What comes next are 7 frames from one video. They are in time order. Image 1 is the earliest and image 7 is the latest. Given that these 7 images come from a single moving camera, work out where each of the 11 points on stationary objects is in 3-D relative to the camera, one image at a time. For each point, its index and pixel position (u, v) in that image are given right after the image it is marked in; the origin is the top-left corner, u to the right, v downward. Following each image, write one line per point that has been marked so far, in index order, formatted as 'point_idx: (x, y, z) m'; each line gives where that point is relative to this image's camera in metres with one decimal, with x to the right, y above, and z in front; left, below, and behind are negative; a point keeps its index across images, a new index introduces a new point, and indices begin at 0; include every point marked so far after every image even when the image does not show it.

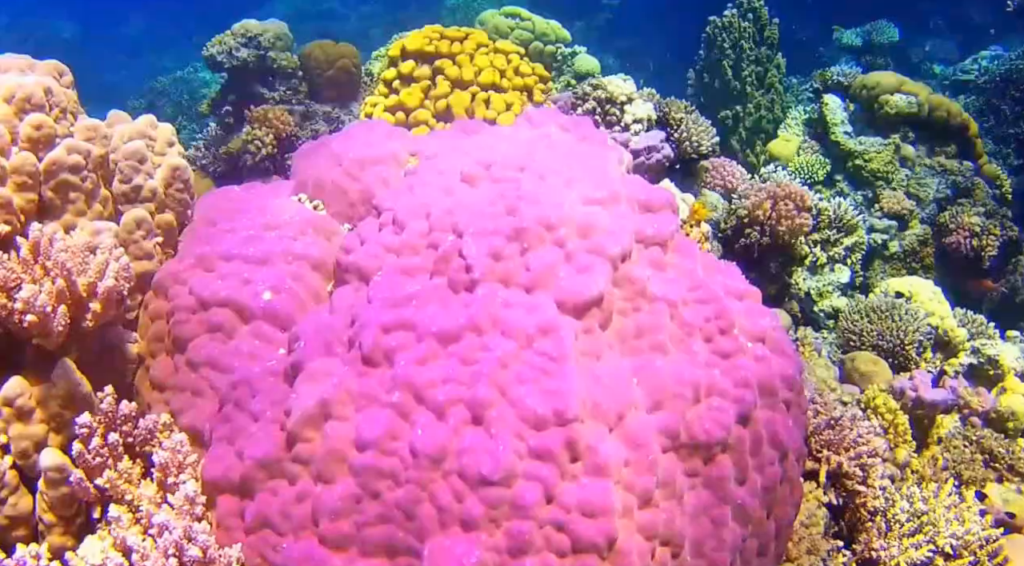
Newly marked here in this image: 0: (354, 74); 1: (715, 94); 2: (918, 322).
0: (-1.0, +1.4, +4.9) m
1: (+2.2, +2.1, +8.3) m
2: (+2.5, -0.2, +4.7) m
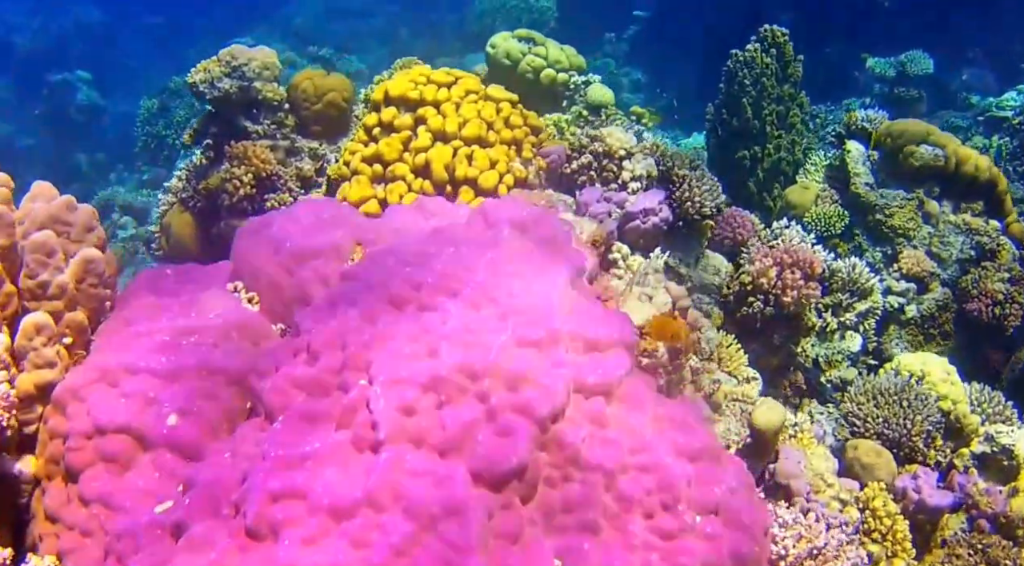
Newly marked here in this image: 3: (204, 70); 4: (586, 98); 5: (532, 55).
0: (-1.0, +1.1, +4.7) m
1: (+2.3, +1.6, +7.9) m
2: (+2.4, -0.7, +4.4) m
3: (-1.8, +1.3, +4.5) m
4: (+0.7, +1.8, +7.3) m
5: (+0.2, +2.2, +7.4) m
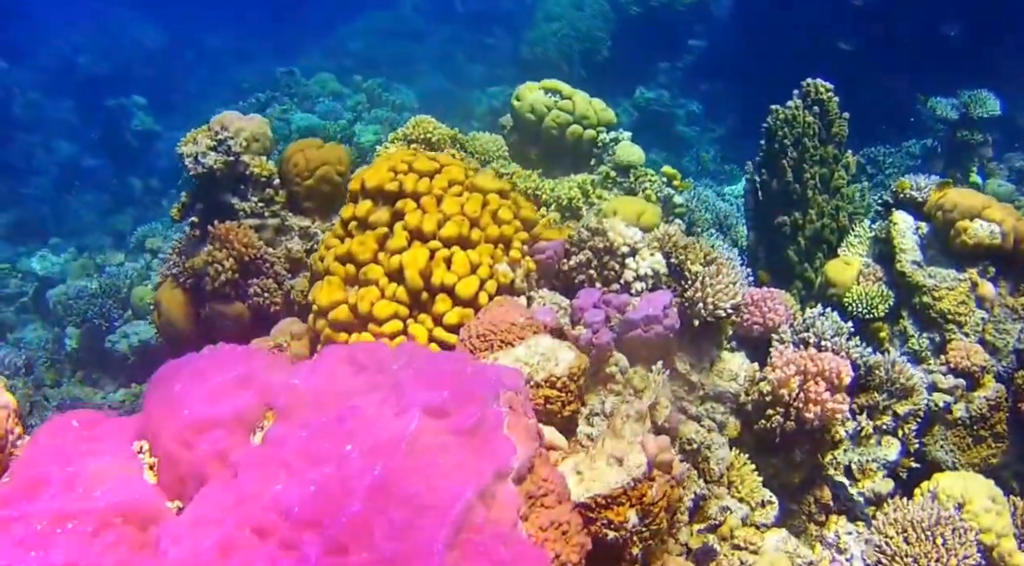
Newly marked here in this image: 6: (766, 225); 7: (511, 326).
0: (-1.0, +0.6, +4.4) m
1: (+2.6, +0.9, +7.5) m
2: (+2.3, -1.3, +3.9) m
3: (-1.8, +0.8, +4.3) m
4: (+0.9, +1.2, +6.9) m
5: (+0.4, +1.6, +7.1) m
6: (+2.5, +0.6, +7.5) m
7: (0.0, -0.2, +3.2) m
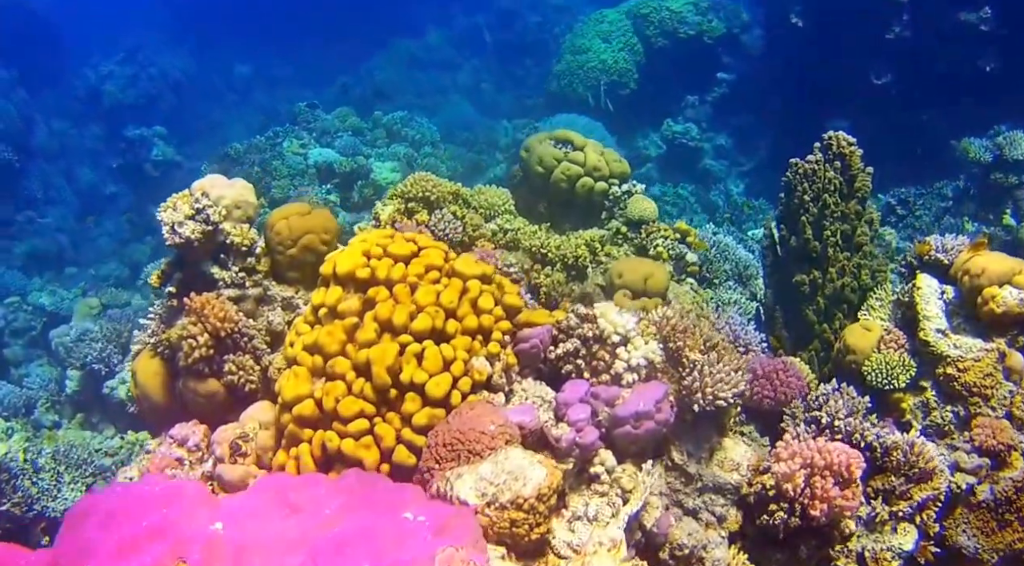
0: (-1.1, +0.2, +4.3) m
1: (+2.6, +0.3, +7.2) m
2: (+2.2, -1.8, +3.5) m
3: (-1.8, +0.4, +4.1) m
4: (+1.0, +0.6, +6.7) m
5: (+0.5, +1.1, +6.9) m
6: (+2.5, 0.0, +7.2) m
7: (-0.1, -0.6, +2.9) m
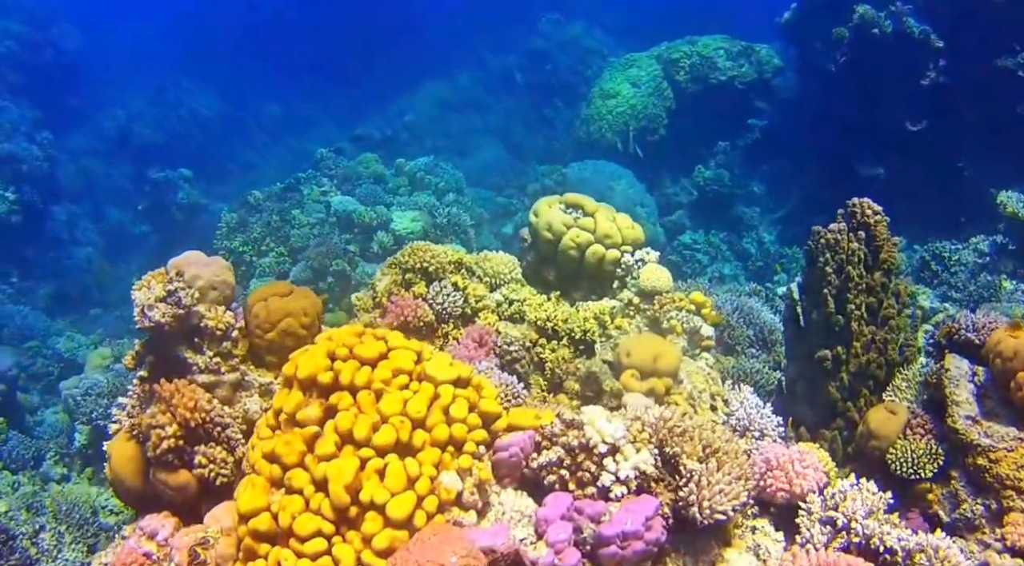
0: (-1.1, -0.3, +4.1) m
1: (+2.7, -0.4, +6.8) m
2: (+2.1, -2.3, +3.1) m
3: (-1.9, 0.0, +4.0) m
4: (+1.1, 0.0, +6.5) m
5: (+0.6, +0.5, +6.7) m
6: (+2.6, -0.7, +6.9) m
7: (-0.2, -1.0, +2.7) m
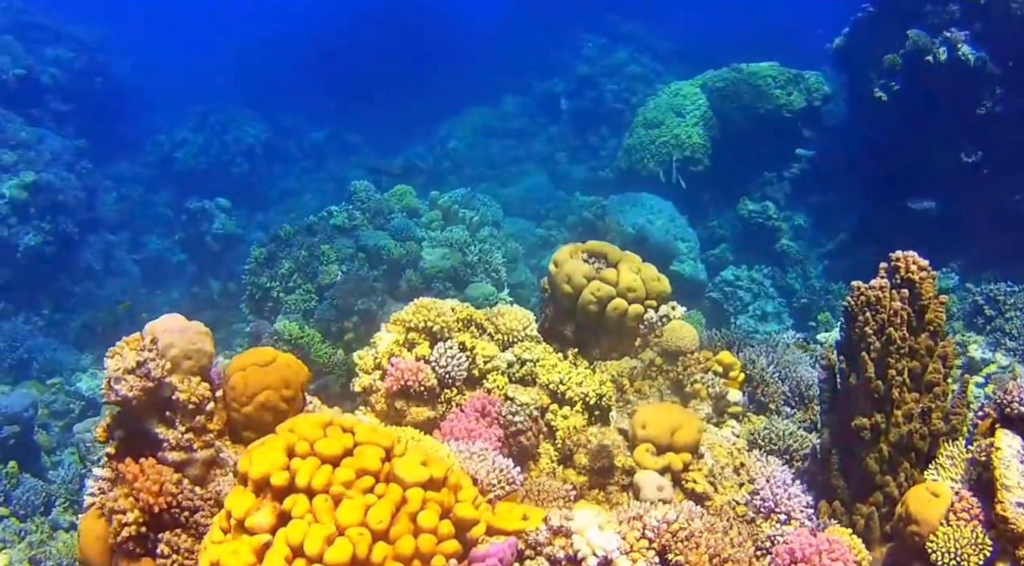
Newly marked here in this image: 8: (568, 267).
0: (-1.1, -0.6, +3.8) m
1: (+2.8, -0.9, +6.3) m
2: (+2.0, -2.6, +2.6) m
3: (-1.9, -0.4, +3.8) m
4: (+1.2, -0.5, +6.1) m
5: (+0.7, 0.0, +6.3) m
6: (+2.7, -1.2, +6.4) m
7: (-0.3, -1.3, +2.3) m
8: (+0.5, +0.1, +6.5) m
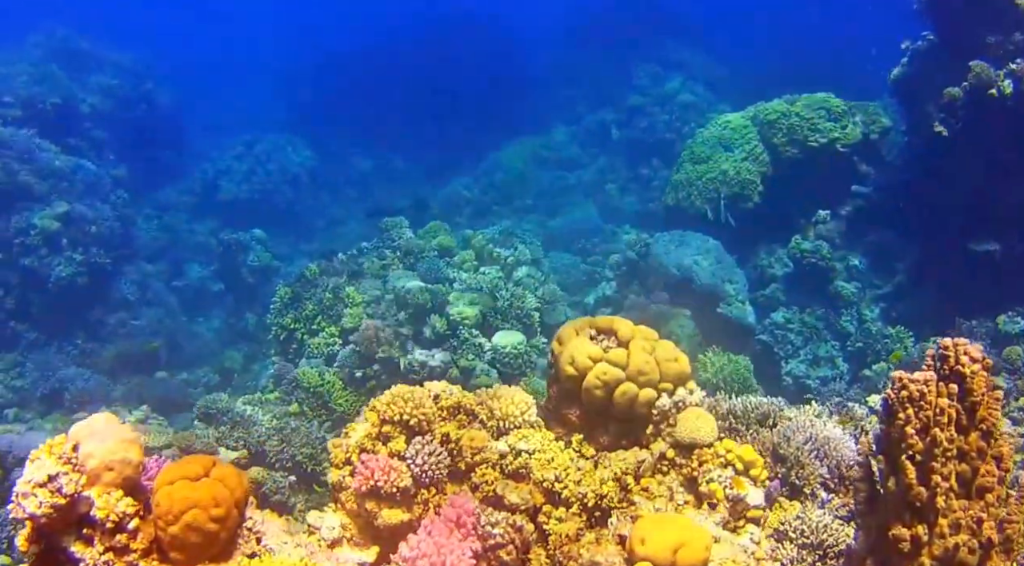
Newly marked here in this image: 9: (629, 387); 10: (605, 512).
0: (-1.3, -1.1, +3.4) m
1: (+2.8, -1.5, +5.6) m
2: (+1.7, -3.1, +1.9) m
3: (-2.1, -0.8, +3.4) m
4: (+1.1, -1.0, +5.5) m
5: (+0.7, -0.6, +5.8) m
6: (+2.7, -1.8, +5.6) m
7: (-0.6, -1.7, +1.8) m
8: (+0.5, -0.5, +6.0) m
9: (+0.8, -0.8, +5.7) m
10: (+0.6, -1.4, +4.8) m
